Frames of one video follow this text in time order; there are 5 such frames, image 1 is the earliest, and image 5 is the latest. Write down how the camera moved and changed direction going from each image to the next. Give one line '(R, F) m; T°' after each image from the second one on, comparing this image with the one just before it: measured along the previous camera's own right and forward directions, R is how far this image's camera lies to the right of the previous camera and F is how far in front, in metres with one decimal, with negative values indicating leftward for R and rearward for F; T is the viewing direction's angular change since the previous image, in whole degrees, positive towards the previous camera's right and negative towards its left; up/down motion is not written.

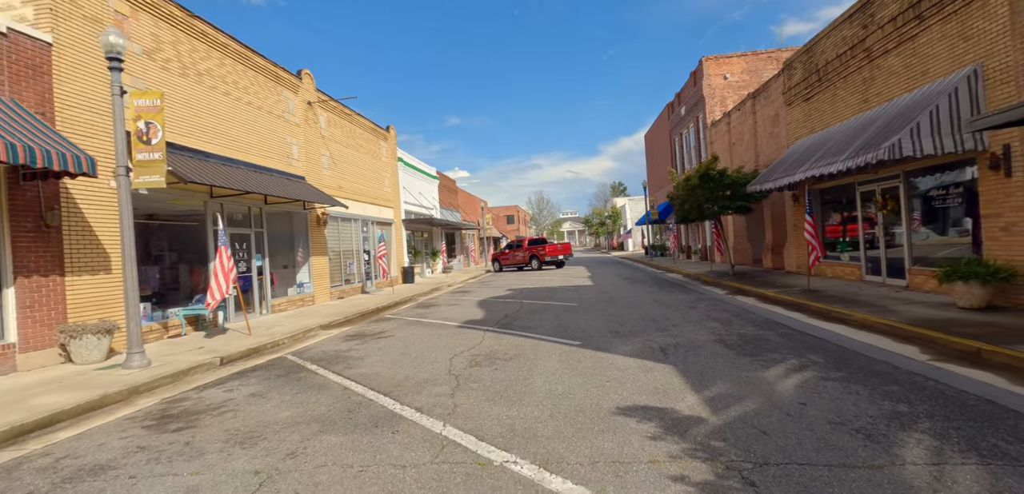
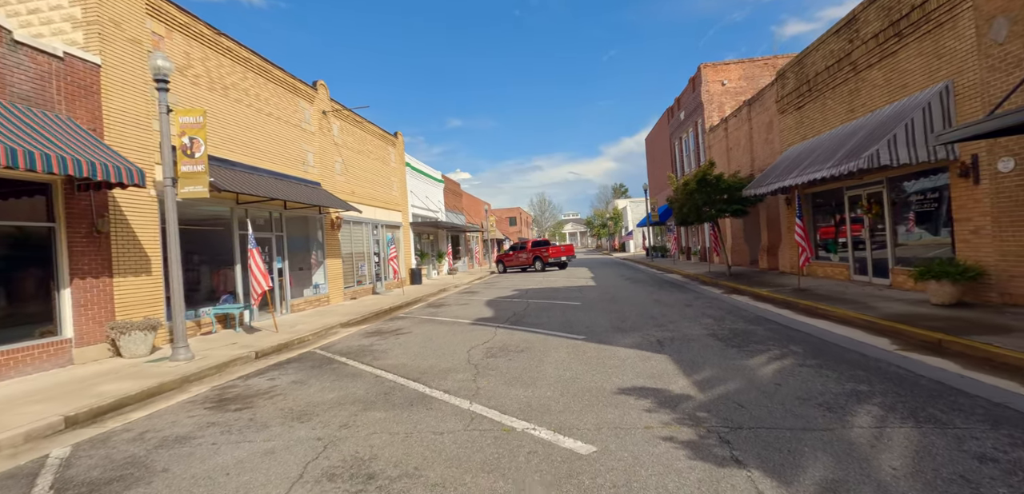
(-0.2, -0.7) m; 0°
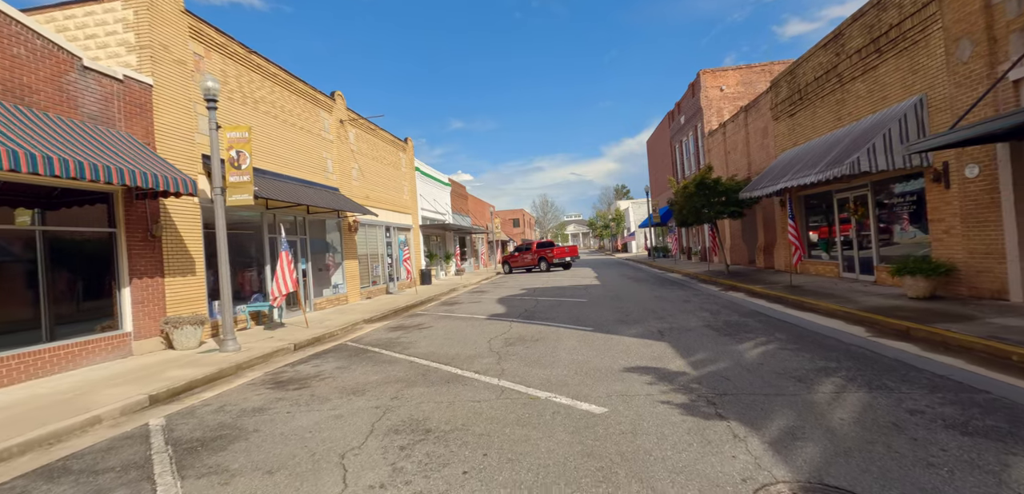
(-0.2, -0.8) m; 0°
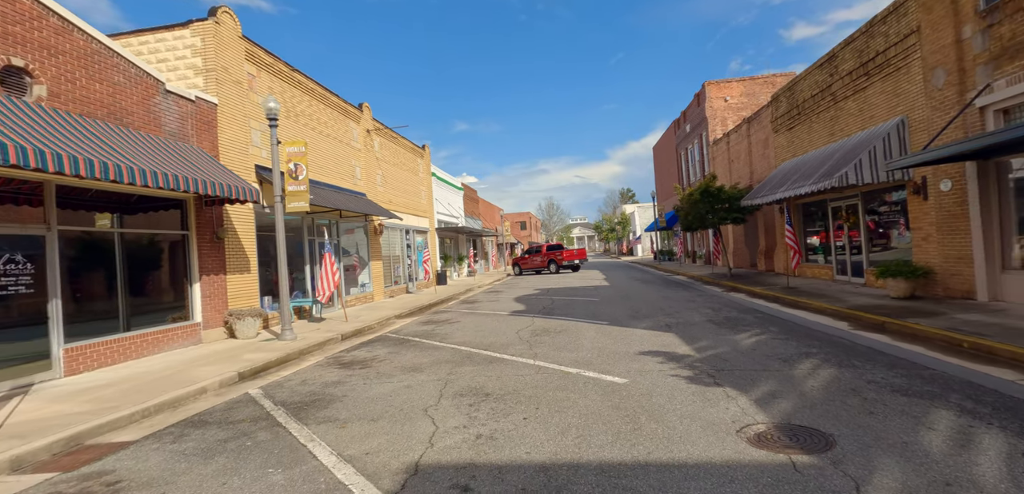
(-0.4, -1.1) m; -1°
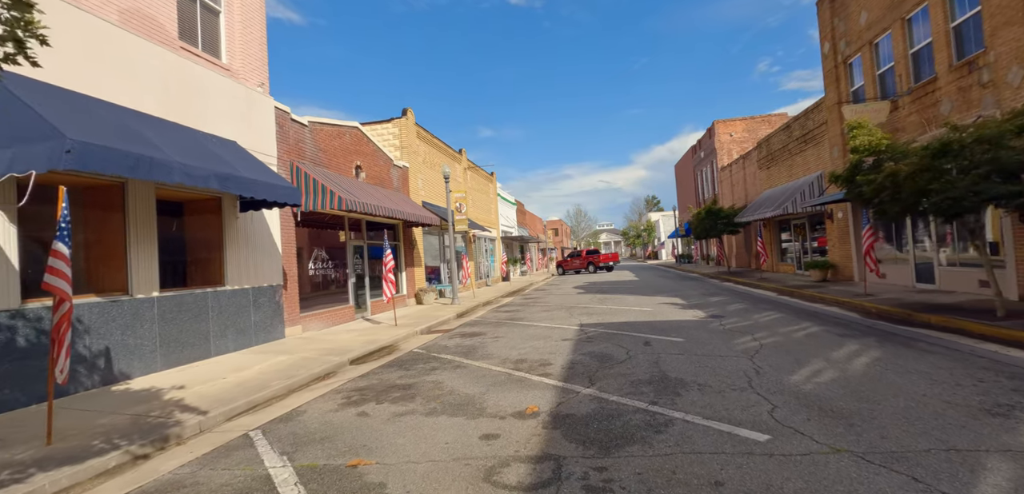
(-1.9, -6.9) m; -3°
